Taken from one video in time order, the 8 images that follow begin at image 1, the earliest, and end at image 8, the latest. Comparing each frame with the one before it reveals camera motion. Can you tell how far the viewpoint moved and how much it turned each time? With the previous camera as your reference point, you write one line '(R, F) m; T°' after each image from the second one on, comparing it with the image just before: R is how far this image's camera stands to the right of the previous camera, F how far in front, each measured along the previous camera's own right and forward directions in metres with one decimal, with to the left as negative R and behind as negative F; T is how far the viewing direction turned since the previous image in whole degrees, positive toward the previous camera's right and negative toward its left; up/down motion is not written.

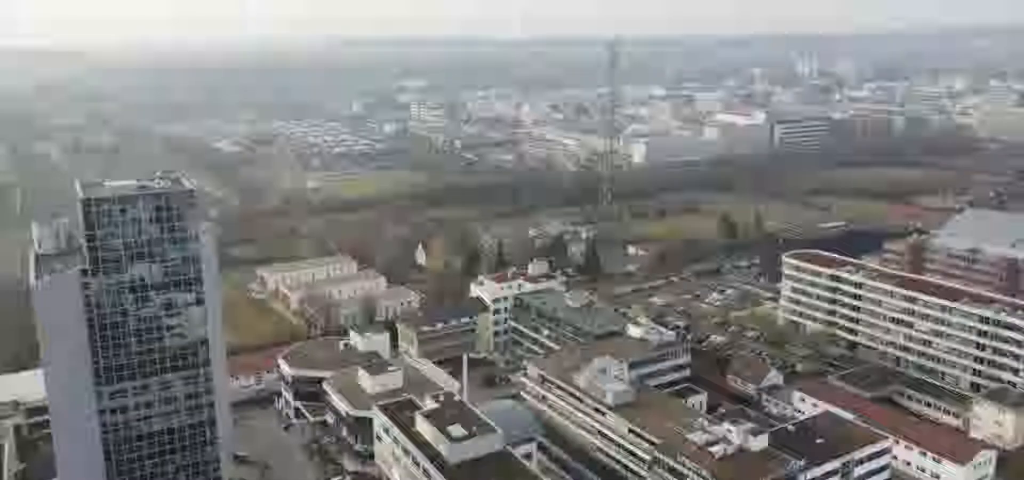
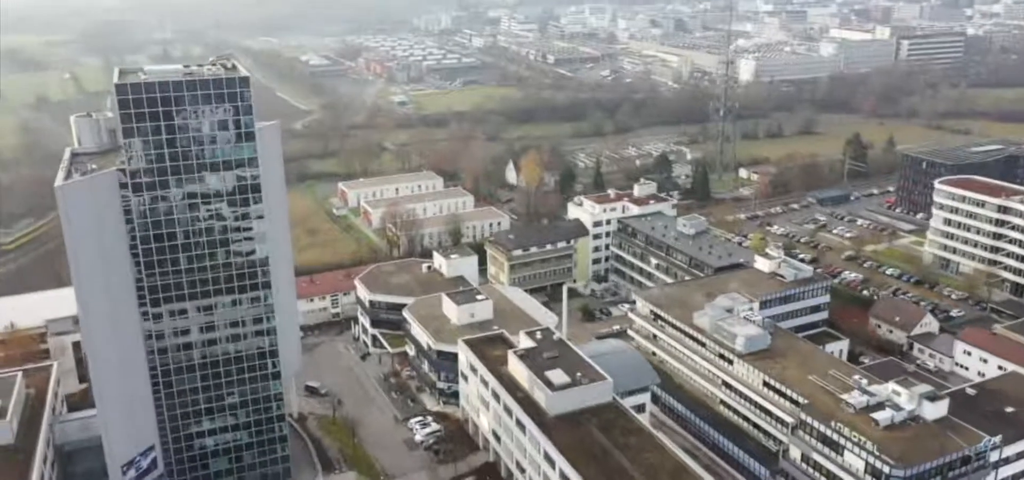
(-1.6, +8.8) m; -6°
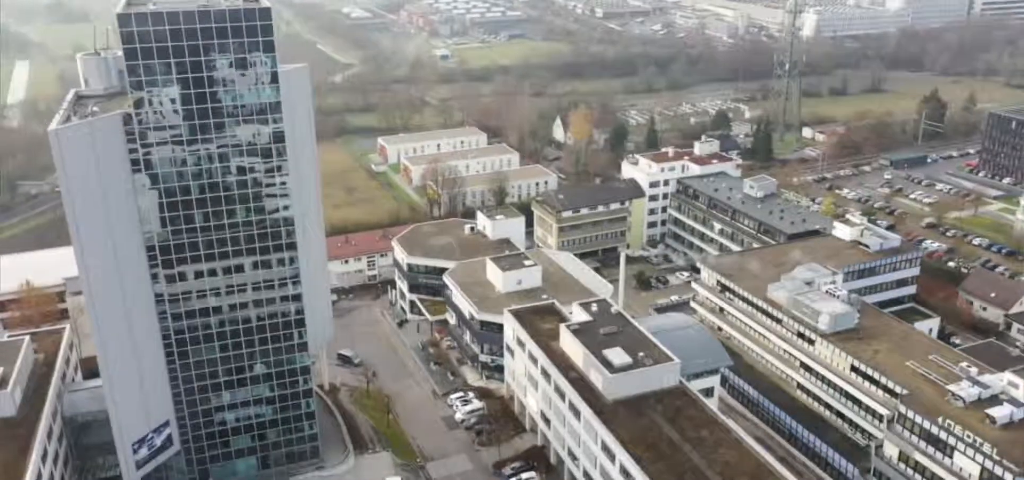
(-0.7, +5.0) m; -3°
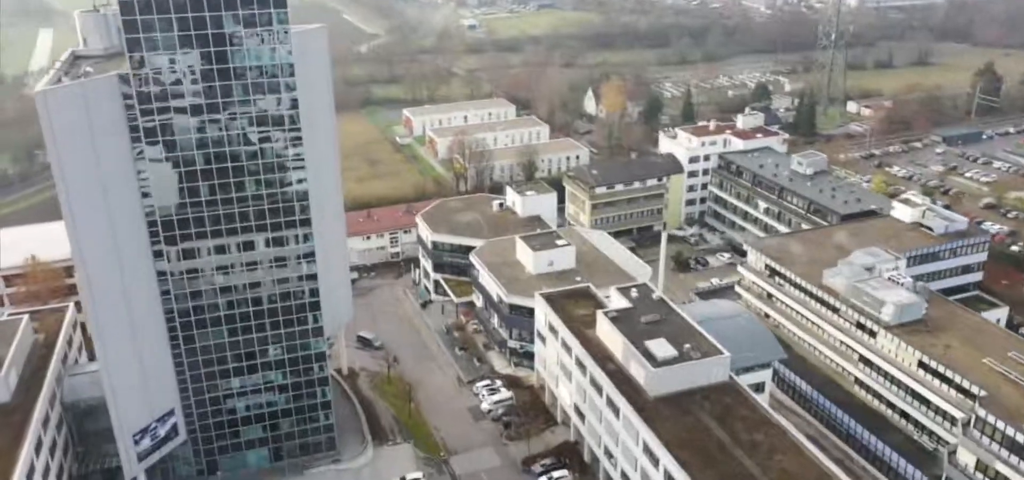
(-0.4, +3.3) m; -2°
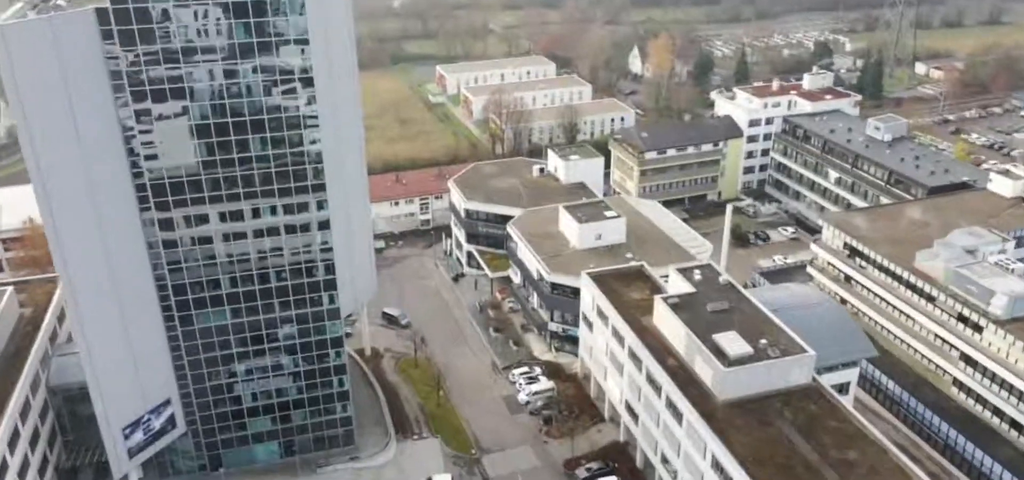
(-0.5, +4.9) m; -2°
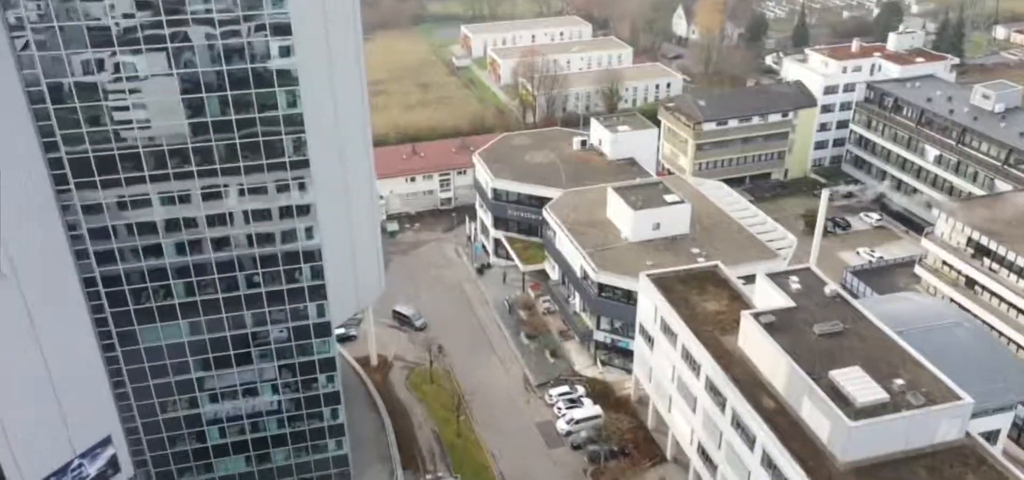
(-0.6, +7.3) m; -2°
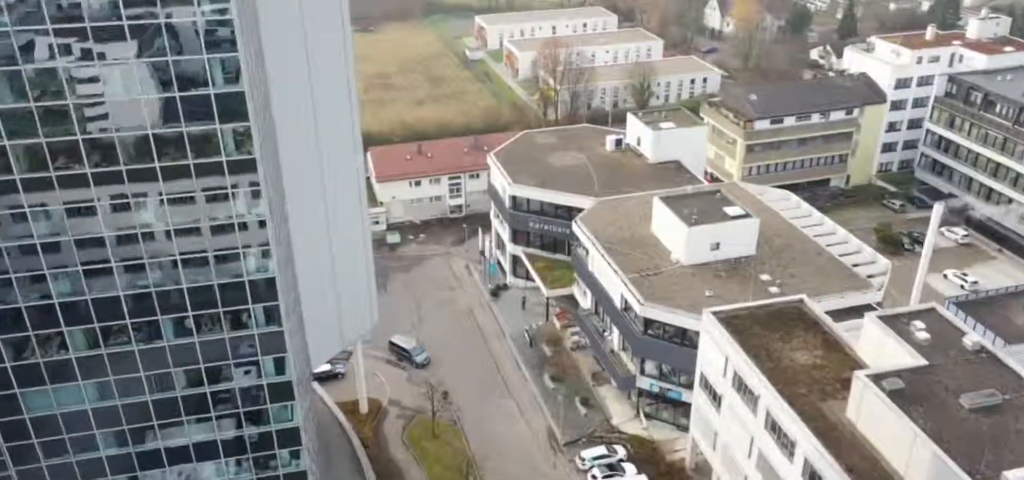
(-0.3, +6.4) m; -1°
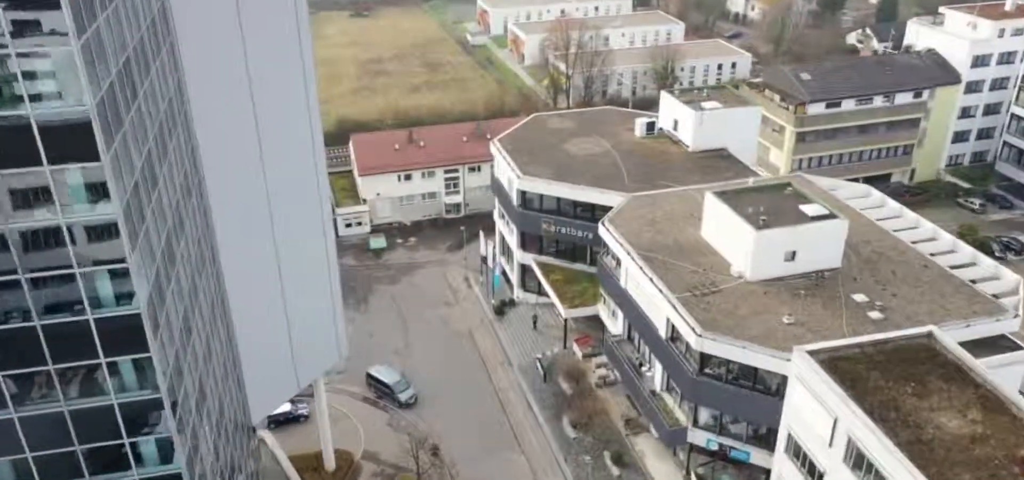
(-0.2, +6.3) m; 0°
